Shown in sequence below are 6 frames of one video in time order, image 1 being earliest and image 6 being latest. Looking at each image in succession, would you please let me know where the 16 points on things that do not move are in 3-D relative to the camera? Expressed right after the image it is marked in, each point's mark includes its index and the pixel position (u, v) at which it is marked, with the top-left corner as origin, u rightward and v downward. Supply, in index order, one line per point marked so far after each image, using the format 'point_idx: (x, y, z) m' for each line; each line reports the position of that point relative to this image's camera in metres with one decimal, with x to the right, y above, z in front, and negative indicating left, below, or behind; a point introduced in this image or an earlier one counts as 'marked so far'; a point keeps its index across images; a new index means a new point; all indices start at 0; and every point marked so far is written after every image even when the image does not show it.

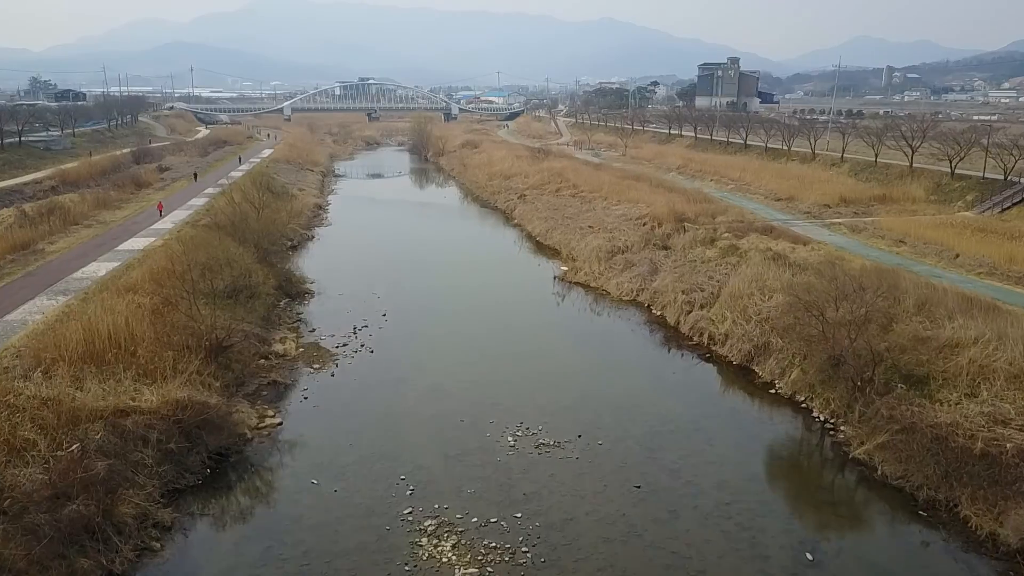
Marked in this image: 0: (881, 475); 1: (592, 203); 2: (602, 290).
0: (+4.4, -2.2, +7.2) m
1: (+2.6, +2.7, +19.2) m
2: (+2.1, -0.1, +13.8) m
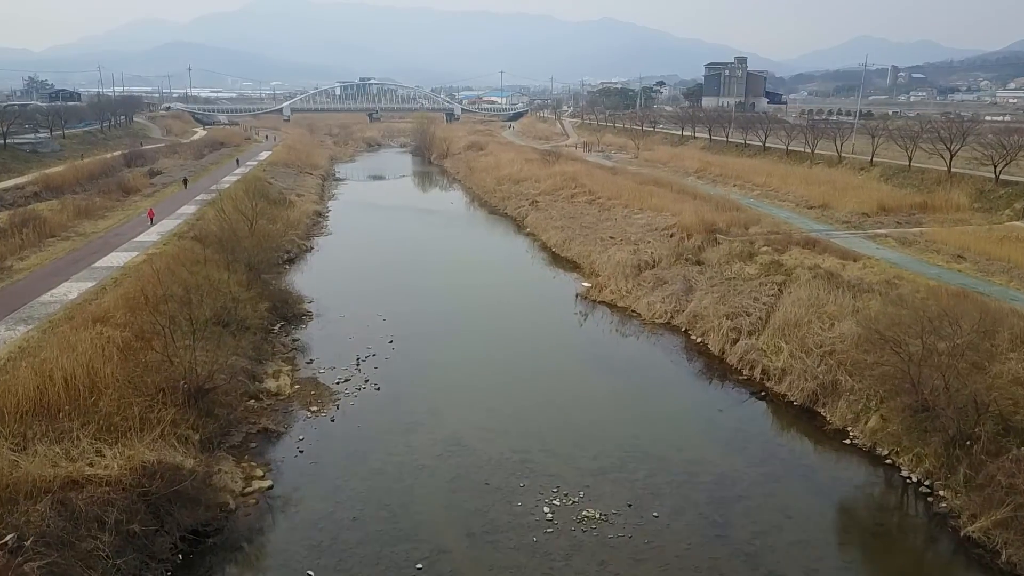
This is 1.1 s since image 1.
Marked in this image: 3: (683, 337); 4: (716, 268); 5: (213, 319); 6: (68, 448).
0: (+4.8, -2.7, +5.9) m
1: (+3.0, +2.3, +17.9) m
2: (+2.5, -0.5, +12.5) m
3: (+3.2, -0.9, +11.2) m
4: (+4.4, +0.4, +12.9) m
5: (-4.7, -0.5, +9.4) m
6: (-4.6, -1.7, +6.2) m
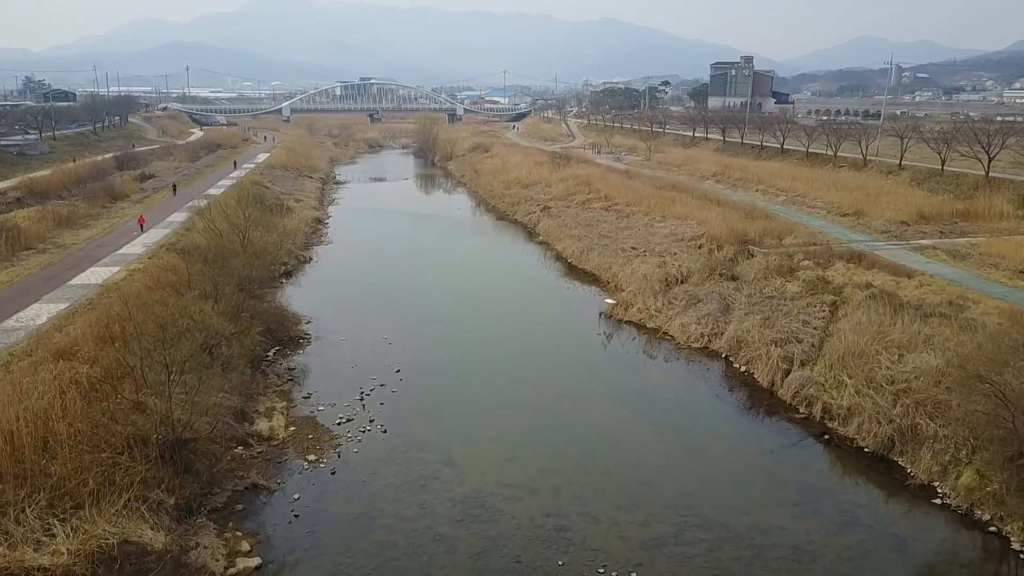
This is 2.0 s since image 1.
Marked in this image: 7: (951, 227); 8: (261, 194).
0: (+5.2, -3.0, +4.7) m
1: (+3.3, +1.9, +16.7) m
2: (+2.8, -0.9, +11.3) m
3: (+3.6, -1.3, +10.0) m
4: (+4.7, 0.0, +11.7) m
5: (-4.3, -0.8, +8.2) m
6: (-4.3, -2.0, +5.1) m
7: (+11.2, +1.6, +15.3) m
8: (-7.9, +3.0, +18.9) m
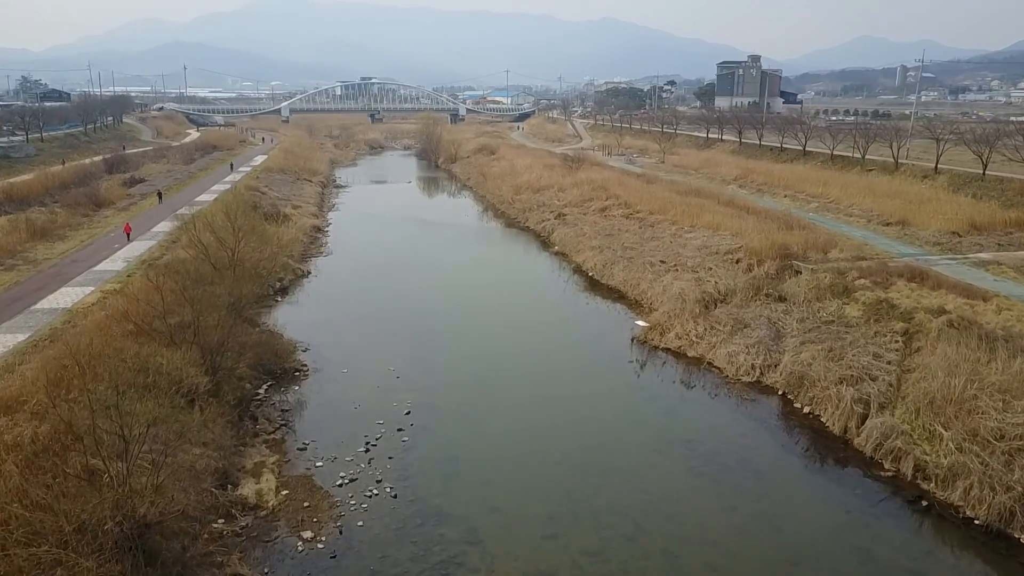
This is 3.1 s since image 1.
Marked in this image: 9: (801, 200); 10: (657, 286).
0: (+5.6, -3.4, +3.4) m
1: (+3.7, +1.5, +15.4) m
2: (+3.2, -1.3, +10.0) m
3: (+3.9, -1.7, +8.7) m
4: (+5.1, -0.4, +10.4) m
5: (-3.9, -1.2, +6.9) m
6: (-3.9, -2.4, +3.8) m
7: (+11.6, +1.2, +14.0) m
8: (-7.5, +2.6, +17.6) m
9: (+9.0, +2.8, +18.7) m
10: (+3.0, 0.0, +12.6) m
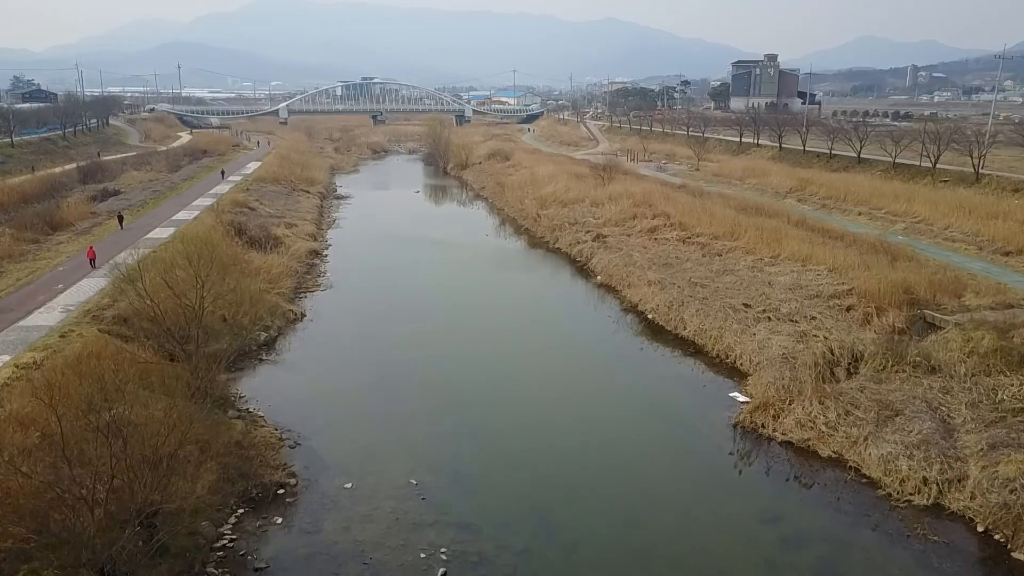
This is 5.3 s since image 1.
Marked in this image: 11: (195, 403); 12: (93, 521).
0: (+6.4, -4.3, +0.6) m
1: (+4.5, +0.6, +12.7) m
2: (+4.0, -2.2, +7.3) m
3: (+4.7, -2.6, +6.0) m
4: (+6.0, -1.3, +7.7) m
5: (-3.1, -2.1, +4.2) m
6: (-3.1, -3.3, +1.0) m
7: (+12.4, +0.2, +11.3) m
8: (-6.7, +1.7, +14.8) m
9: (+9.9, +1.9, +16.0) m
10: (+3.8, -0.9, +9.8) m
11: (-3.8, -1.1, +7.5) m
12: (-3.3, -1.8, +5.1) m
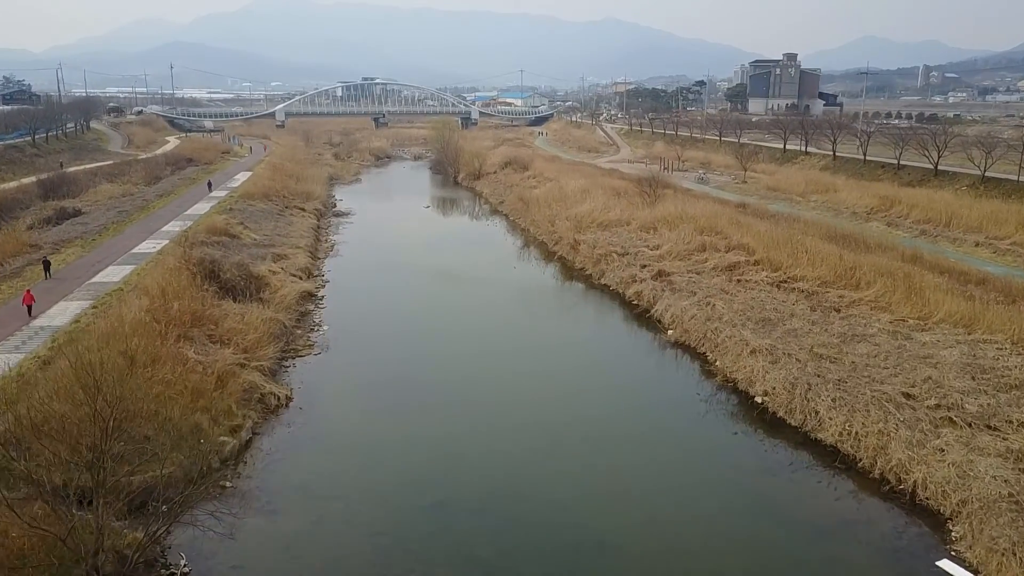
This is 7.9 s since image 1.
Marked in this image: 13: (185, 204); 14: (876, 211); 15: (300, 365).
0: (+7.2, -5.4, -2.5) m
1: (+5.4, -0.5, +9.6) m
2: (+4.9, -3.2, +4.2) m
3: (+5.6, -3.7, +2.9) m
4: (+6.8, -2.3, +4.6) m
5: (-2.2, -3.2, +1.1) m
6: (-2.2, -4.4, -2.1) m
7: (+13.3, -0.8, +8.2) m
8: (-5.8, +0.6, +11.7) m
9: (+10.7, +0.8, +12.9) m
10: (+4.7, -1.9, +6.7) m
11: (-2.9, -2.2, +4.4) m
12: (-2.4, -2.9, +2.0) m
13: (-10.2, +2.7, +18.9) m
14: (+10.3, +2.3, +17.0) m
15: (-3.3, -1.3, +10.0) m
